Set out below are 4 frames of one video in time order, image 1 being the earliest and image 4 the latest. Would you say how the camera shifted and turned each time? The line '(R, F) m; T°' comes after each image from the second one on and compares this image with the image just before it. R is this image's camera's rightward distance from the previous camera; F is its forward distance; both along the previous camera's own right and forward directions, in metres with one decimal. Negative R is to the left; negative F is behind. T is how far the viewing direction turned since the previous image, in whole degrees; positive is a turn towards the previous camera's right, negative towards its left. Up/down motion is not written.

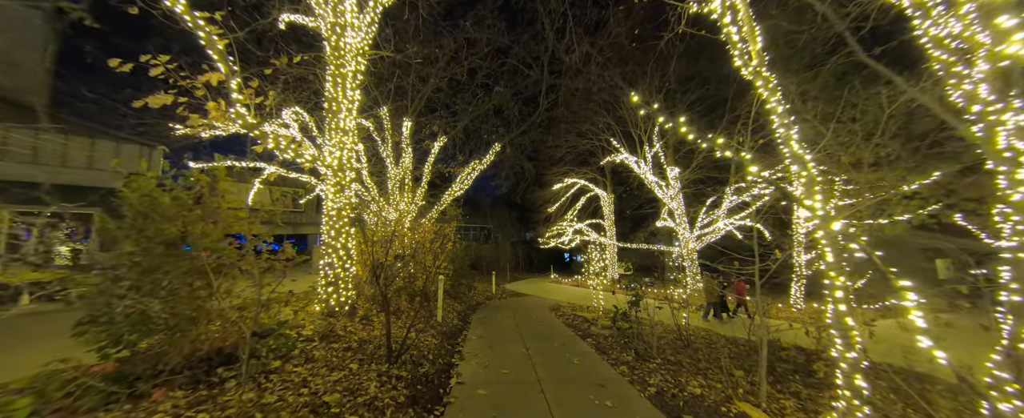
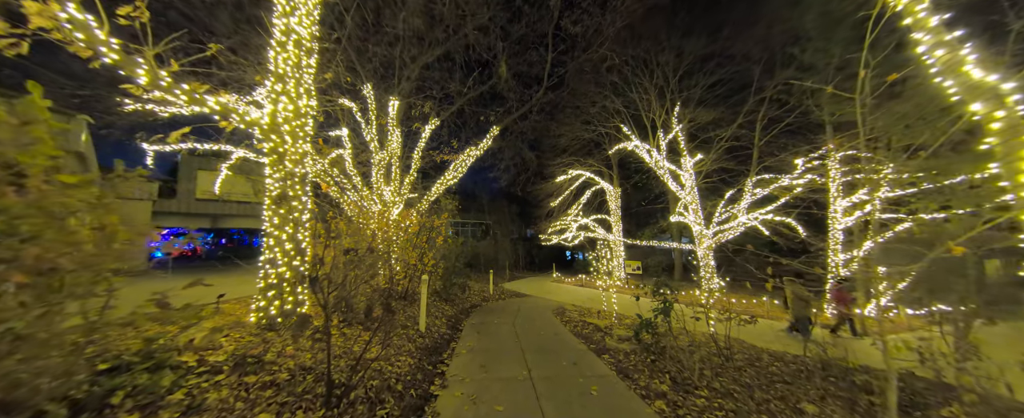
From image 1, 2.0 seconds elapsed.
(0.0, +1.2) m; 0°
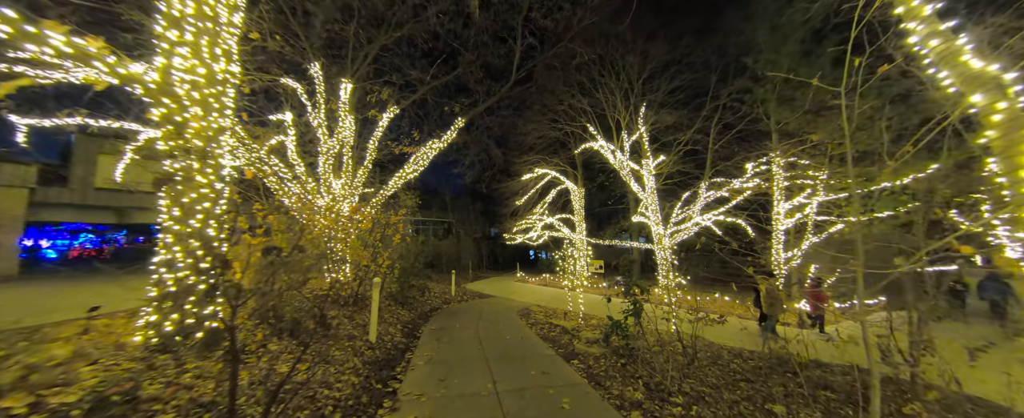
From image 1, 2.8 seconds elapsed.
(0.0, +0.4) m; +7°
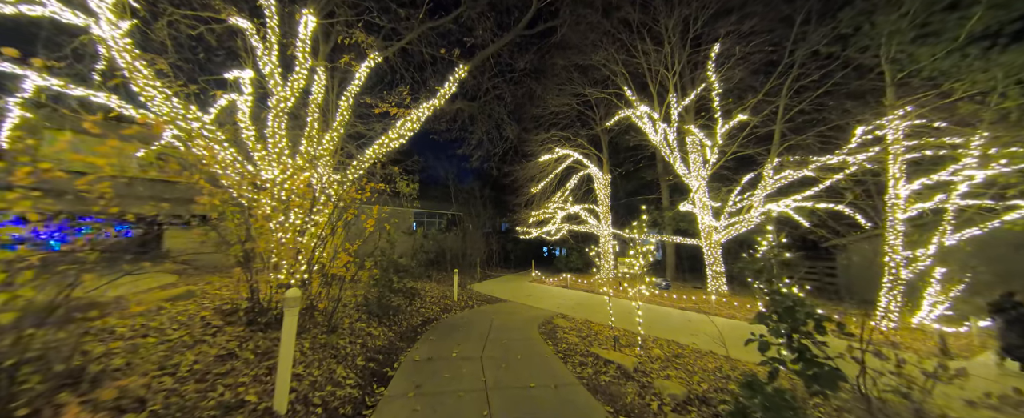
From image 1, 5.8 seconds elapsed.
(-0.2, +2.2) m; -2°
